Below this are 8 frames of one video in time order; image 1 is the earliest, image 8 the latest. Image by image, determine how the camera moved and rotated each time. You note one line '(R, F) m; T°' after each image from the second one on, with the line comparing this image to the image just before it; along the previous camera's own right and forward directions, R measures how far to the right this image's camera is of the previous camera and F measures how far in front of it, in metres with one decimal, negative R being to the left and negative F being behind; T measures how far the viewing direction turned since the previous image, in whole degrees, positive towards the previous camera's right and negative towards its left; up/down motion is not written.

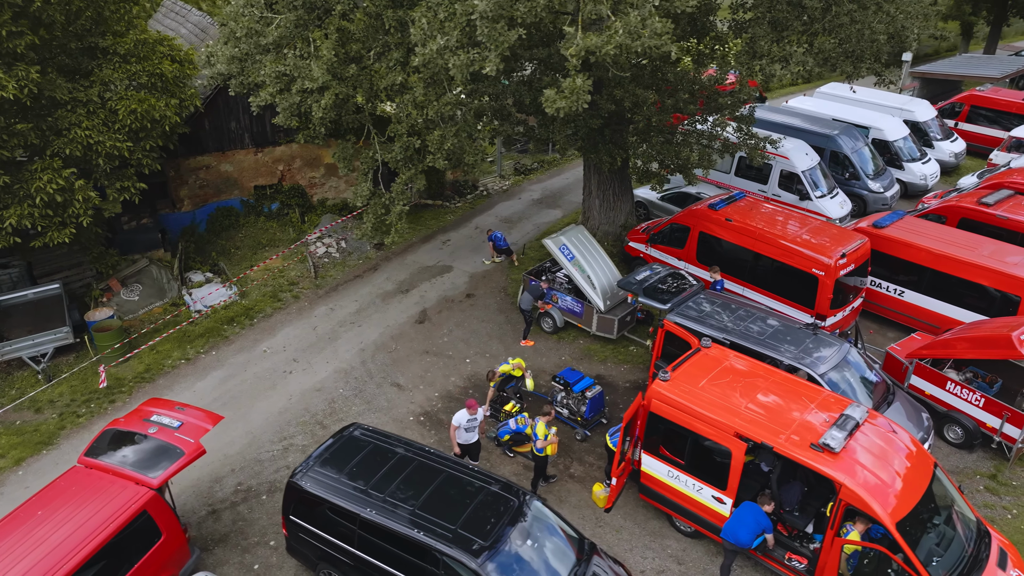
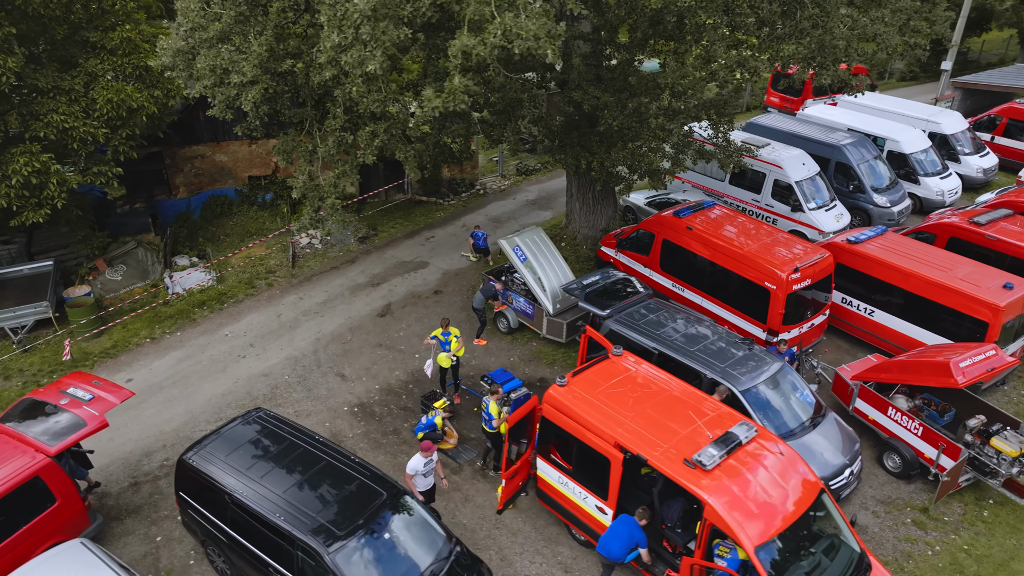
(+2.1, +0.1) m; -5°
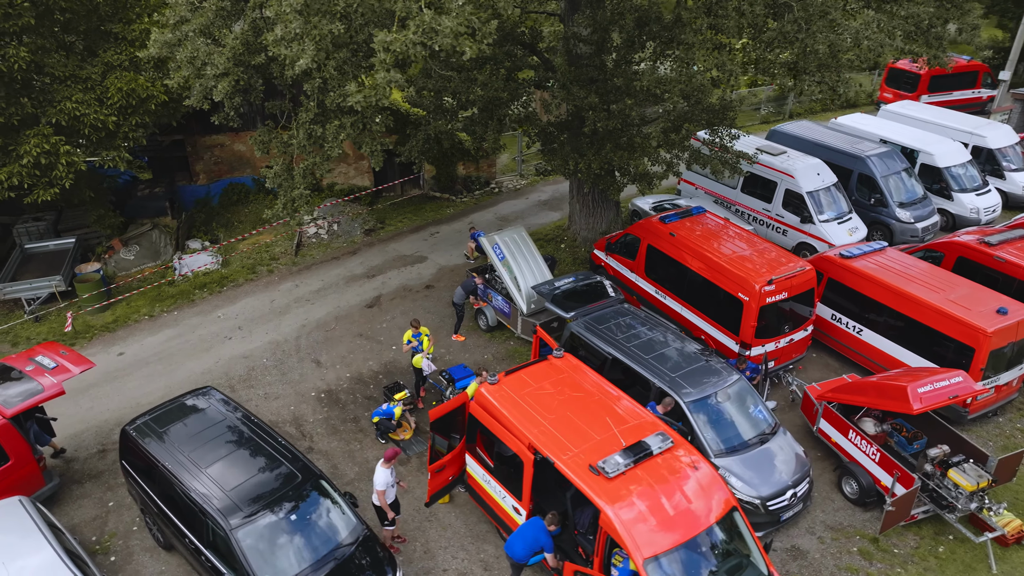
(+1.7, +0.1) m; -6°
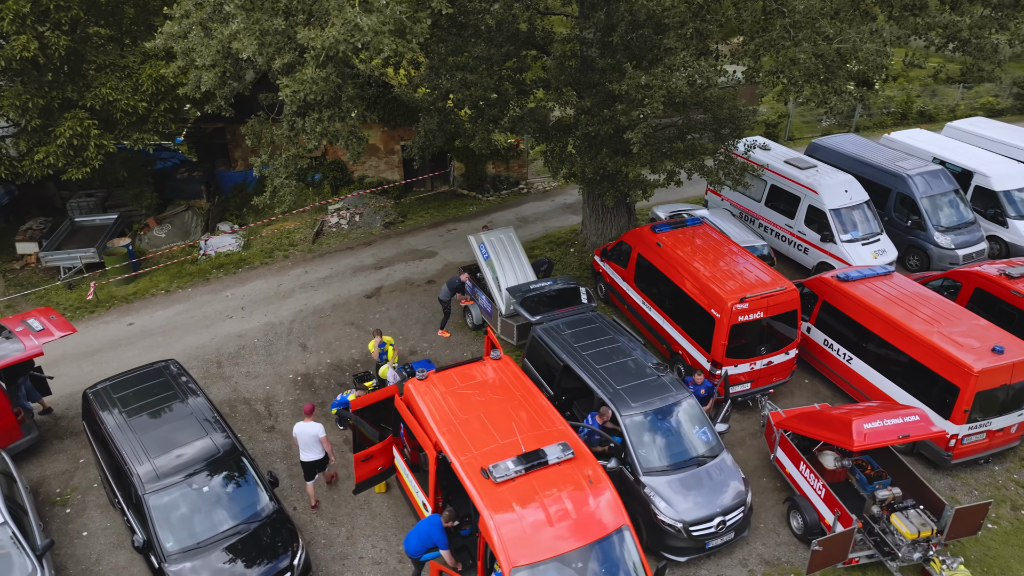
(+2.0, +0.1) m; -7°
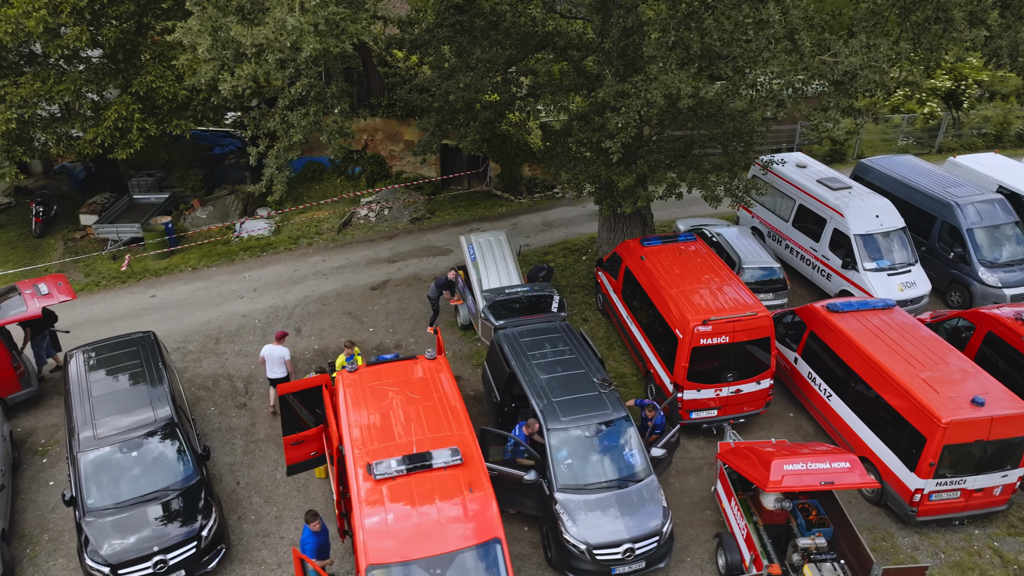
(+2.2, +0.2) m; -8°
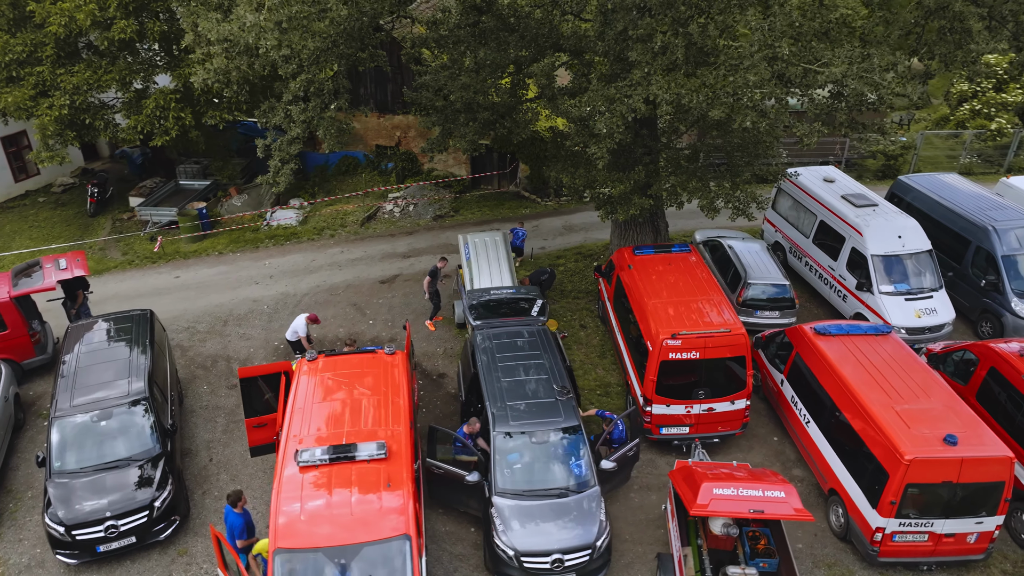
(+1.6, +0.1) m; -6°
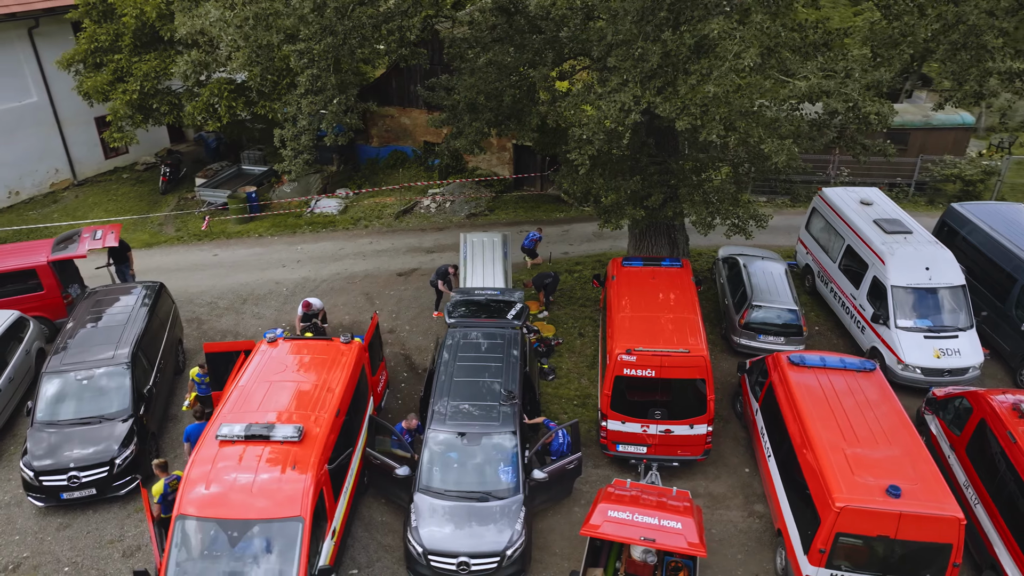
(+2.1, +0.2) m; -9°
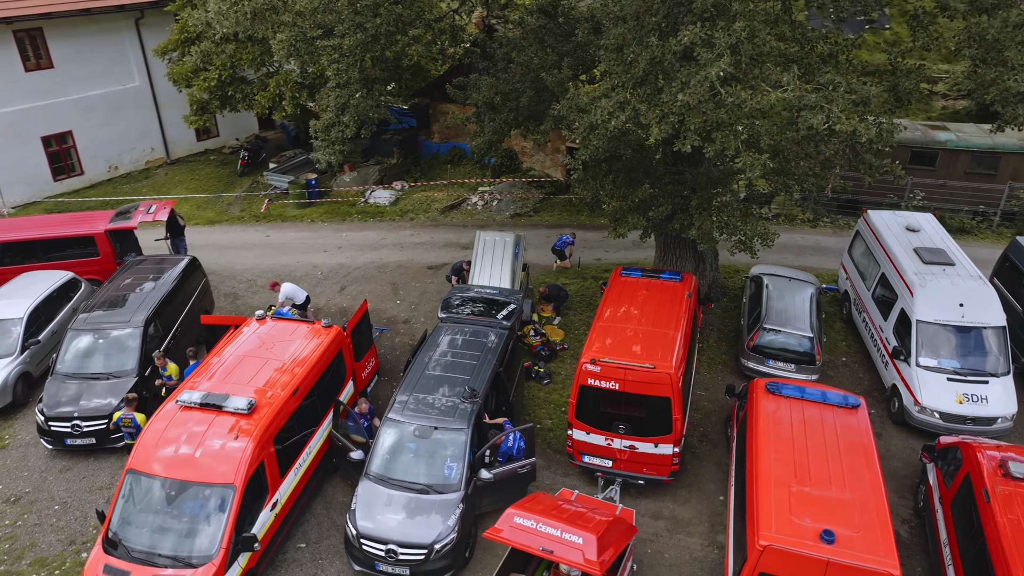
(+1.9, +0.1) m; -9°
